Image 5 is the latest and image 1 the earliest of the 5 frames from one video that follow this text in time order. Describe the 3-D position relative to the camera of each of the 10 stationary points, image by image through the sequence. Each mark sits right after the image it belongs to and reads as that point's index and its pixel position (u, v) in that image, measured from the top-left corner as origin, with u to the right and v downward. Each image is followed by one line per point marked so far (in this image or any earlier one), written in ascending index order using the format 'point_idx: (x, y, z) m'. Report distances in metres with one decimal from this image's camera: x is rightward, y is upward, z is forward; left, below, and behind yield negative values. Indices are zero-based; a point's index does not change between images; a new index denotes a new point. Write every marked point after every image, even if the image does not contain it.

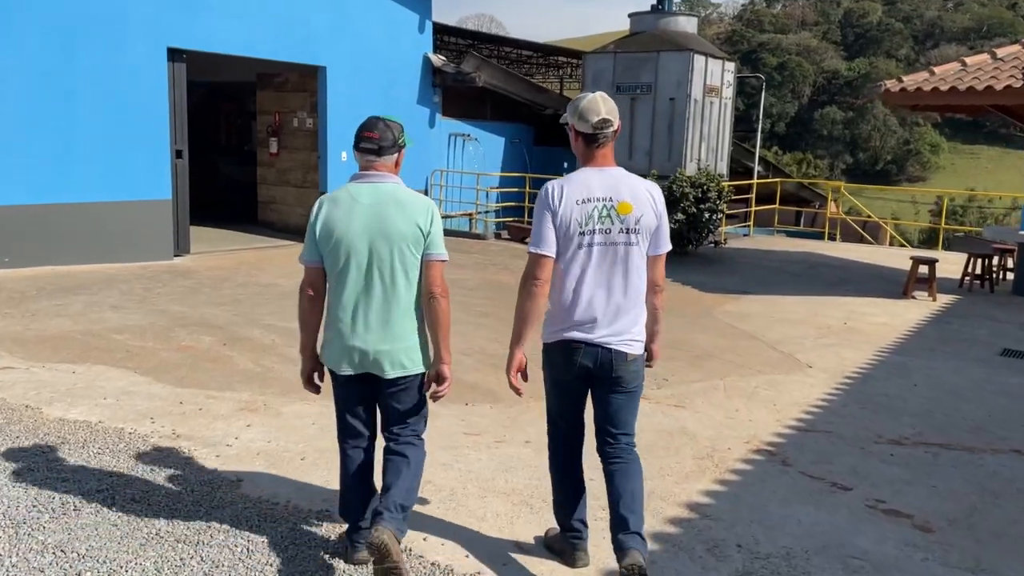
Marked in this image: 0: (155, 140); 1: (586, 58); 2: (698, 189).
0: (-4.1, +1.7, +9.8) m
1: (+1.2, +3.8, +14.3) m
2: (+2.6, +1.4, +11.8) m
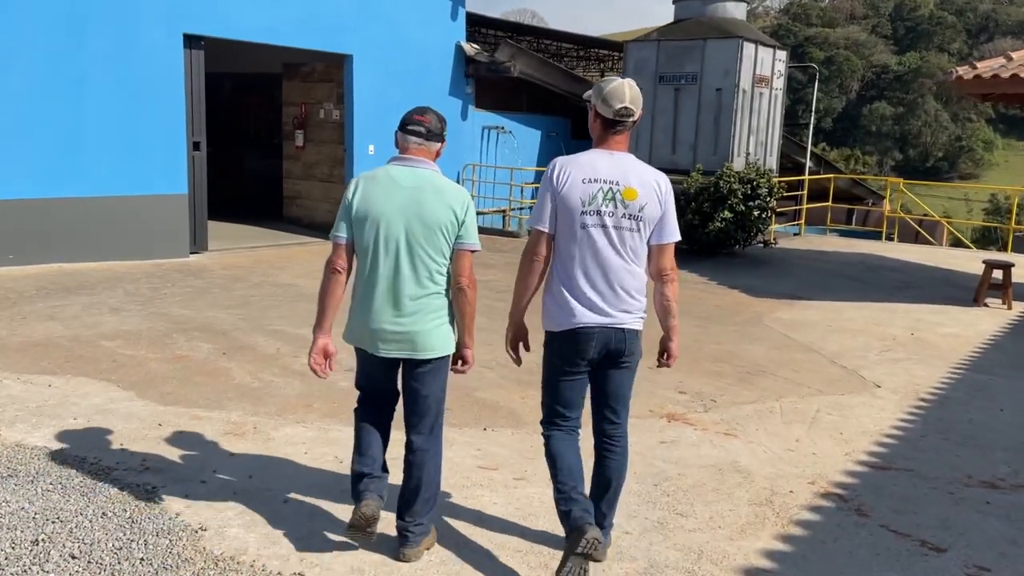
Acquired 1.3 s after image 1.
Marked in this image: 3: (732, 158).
0: (-3.7, +1.7, +9.3) m
1: (+1.8, +3.8, +13.5) m
2: (+3.0, +1.3, +11.0) m
3: (+3.2, +1.9, +12.7) m
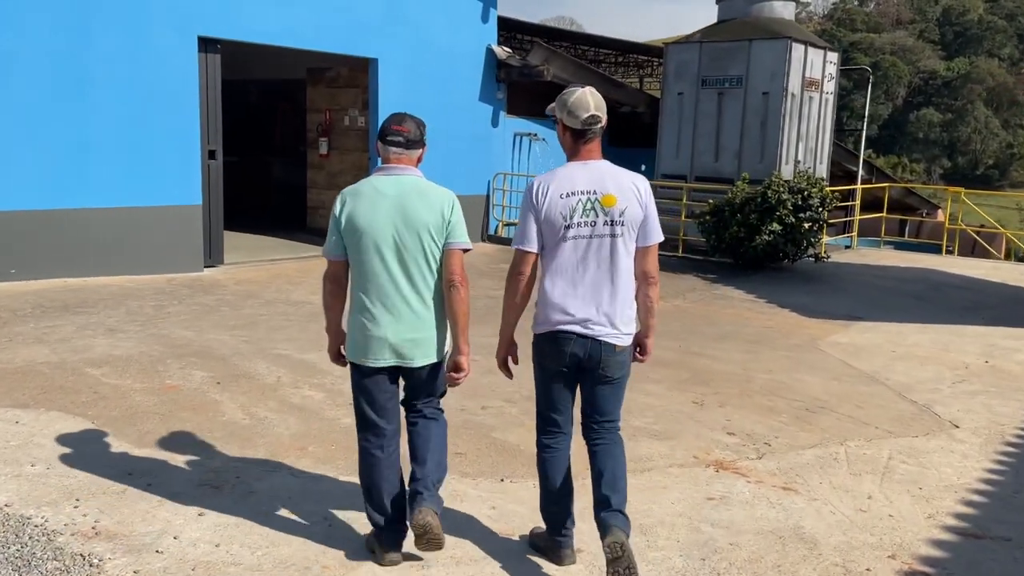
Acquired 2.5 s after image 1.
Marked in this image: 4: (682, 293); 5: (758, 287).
0: (-3.4, +1.6, +8.9) m
1: (+2.3, +3.6, +12.8) m
2: (+3.4, +1.1, +10.2) m
3: (+3.7, +1.7, +11.9) m
4: (+1.9, -0.1, +9.5) m
5: (+2.8, 0.0, +9.9) m
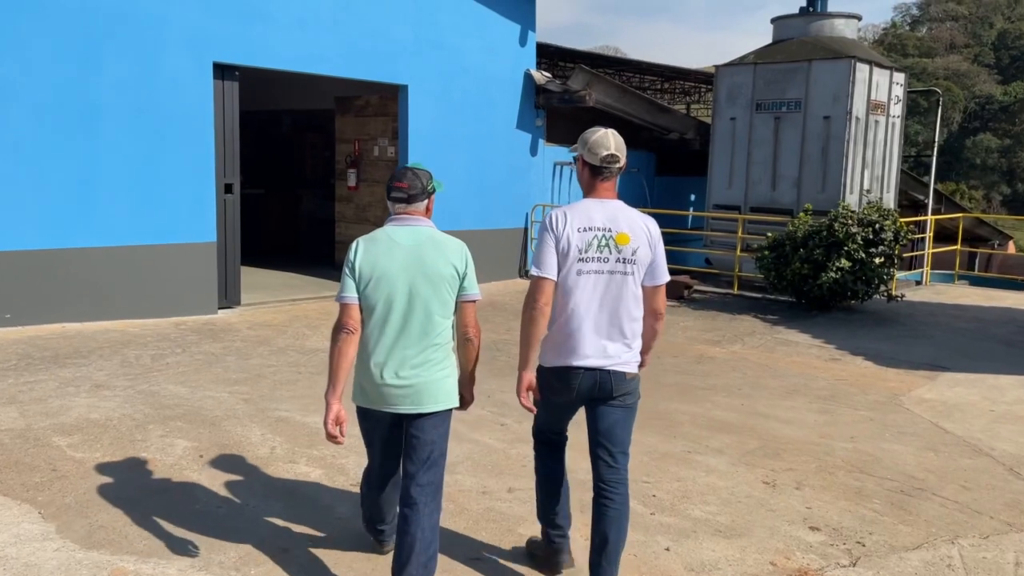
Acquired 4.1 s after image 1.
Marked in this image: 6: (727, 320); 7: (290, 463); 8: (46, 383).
0: (-3.0, +1.1, +8.3) m
1: (+2.9, +3.0, +12.0) m
2: (+3.8, +0.6, +9.2) m
3: (+4.2, +1.2, +10.9) m
4: (+2.3, -0.5, +8.6) m
5: (+3.3, -0.4, +8.9) m
6: (+2.4, -0.3, +9.4) m
7: (-1.2, -0.9, +4.5) m
8: (-3.1, -0.6, +5.7) m
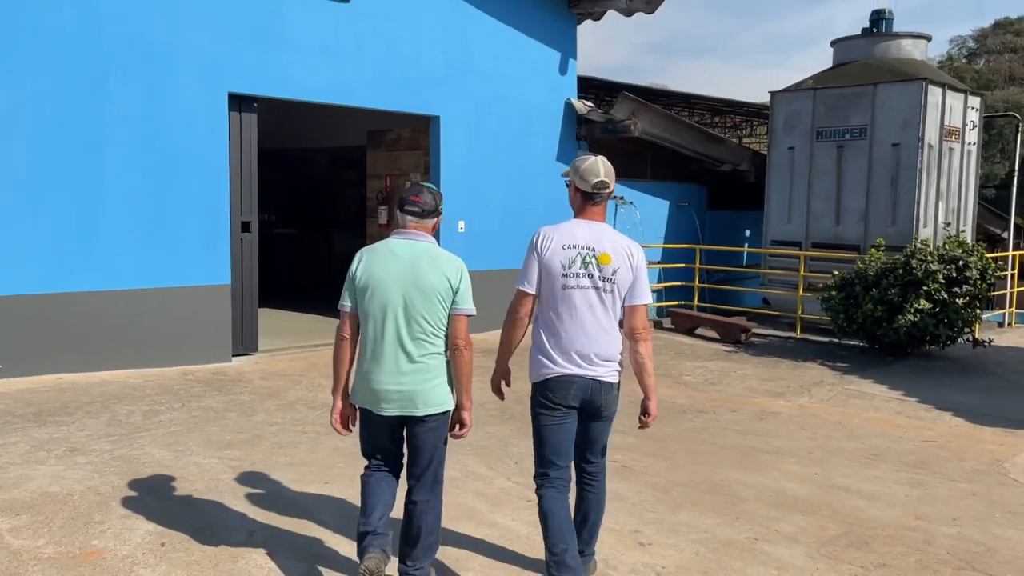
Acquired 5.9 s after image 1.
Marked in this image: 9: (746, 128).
0: (-2.7, +0.7, +7.7) m
1: (+3.4, +2.5, +11.1) m
2: (+4.2, +0.2, +8.2) m
3: (+4.7, +0.7, +9.9) m
4: (+2.6, -0.9, +7.6) m
5: (+3.6, -0.8, +7.9) m
6: (+2.7, -0.8, +8.4) m
7: (-1.1, -1.1, +3.7) m
8: (-2.9, -0.9, +5.0) m
9: (+5.3, +3.6, +19.3) m
